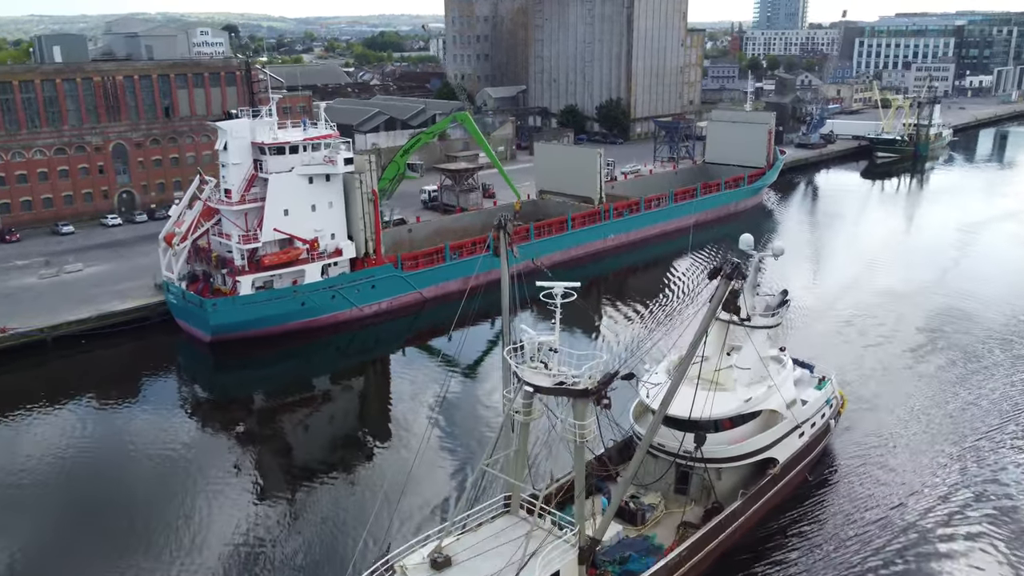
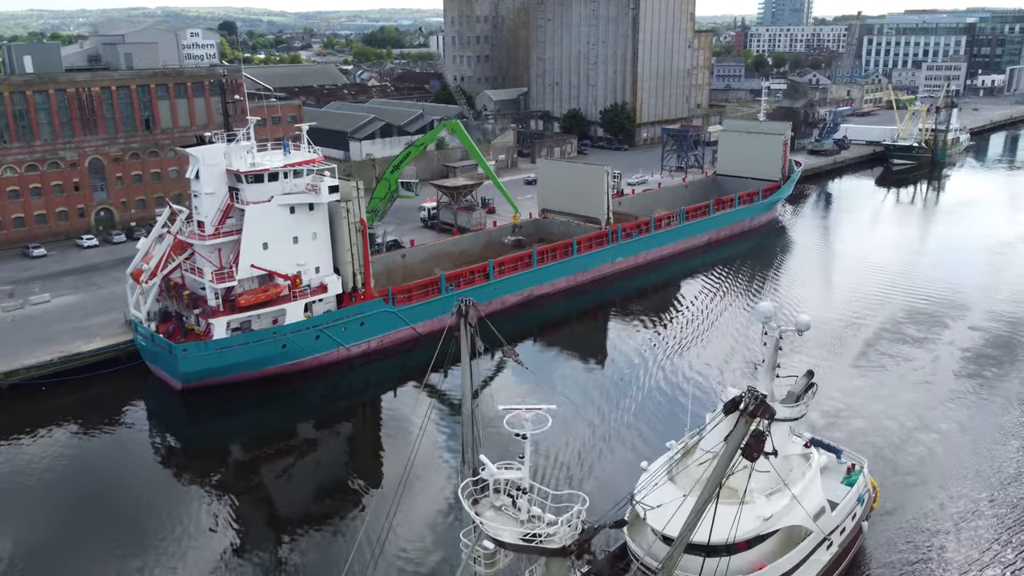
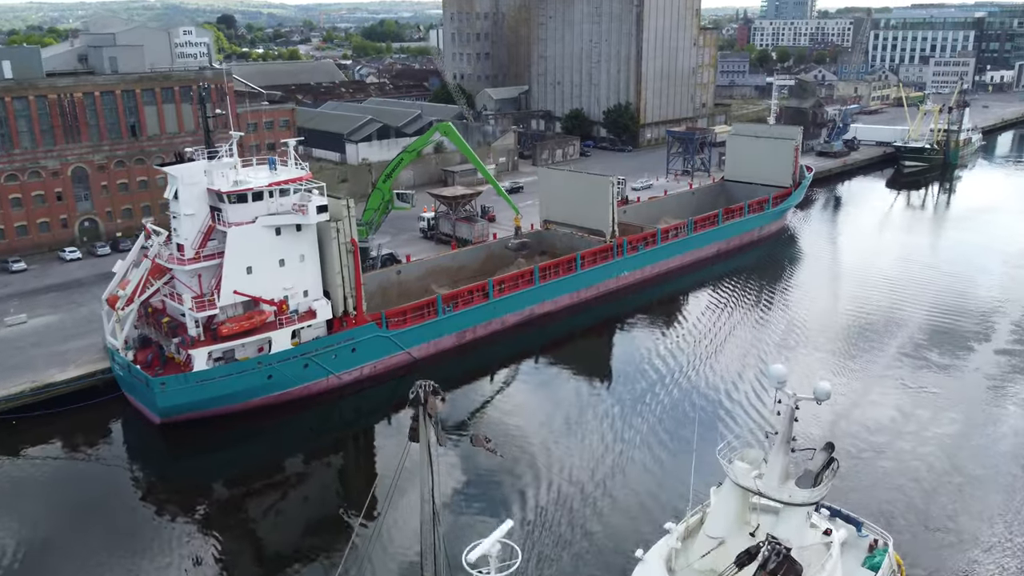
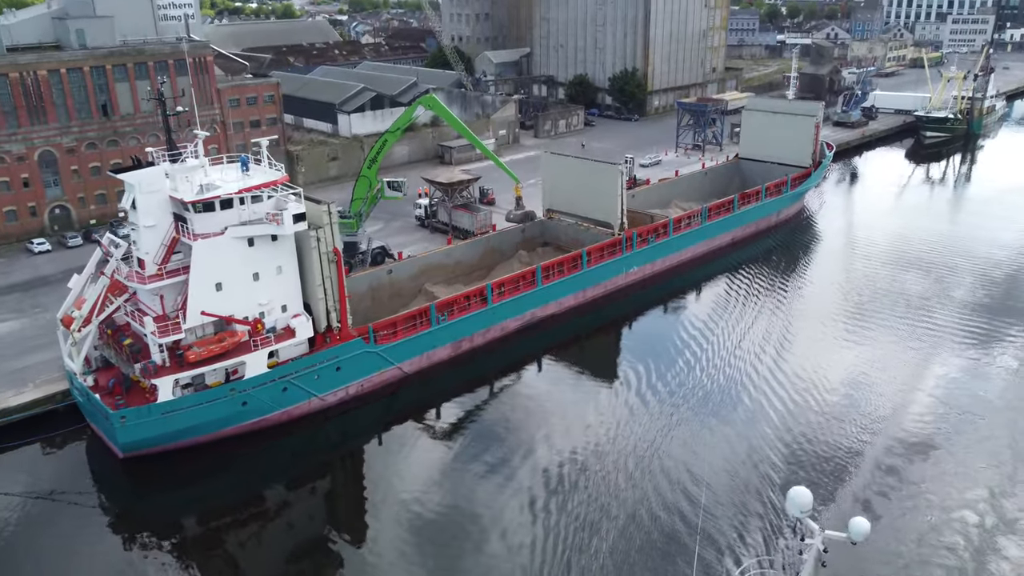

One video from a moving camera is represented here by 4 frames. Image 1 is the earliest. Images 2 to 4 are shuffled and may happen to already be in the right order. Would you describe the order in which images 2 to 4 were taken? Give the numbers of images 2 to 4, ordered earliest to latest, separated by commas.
2, 3, 4
